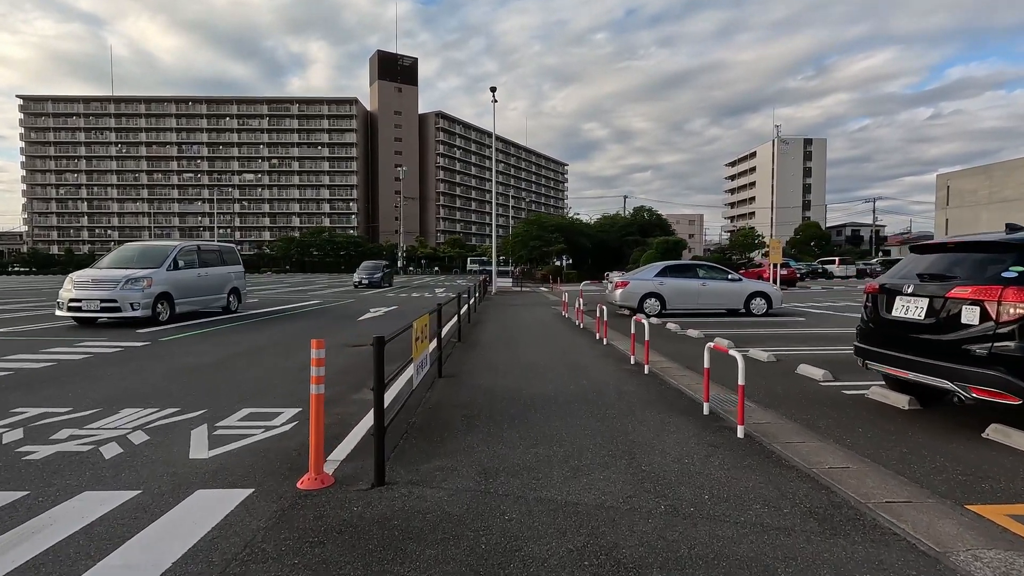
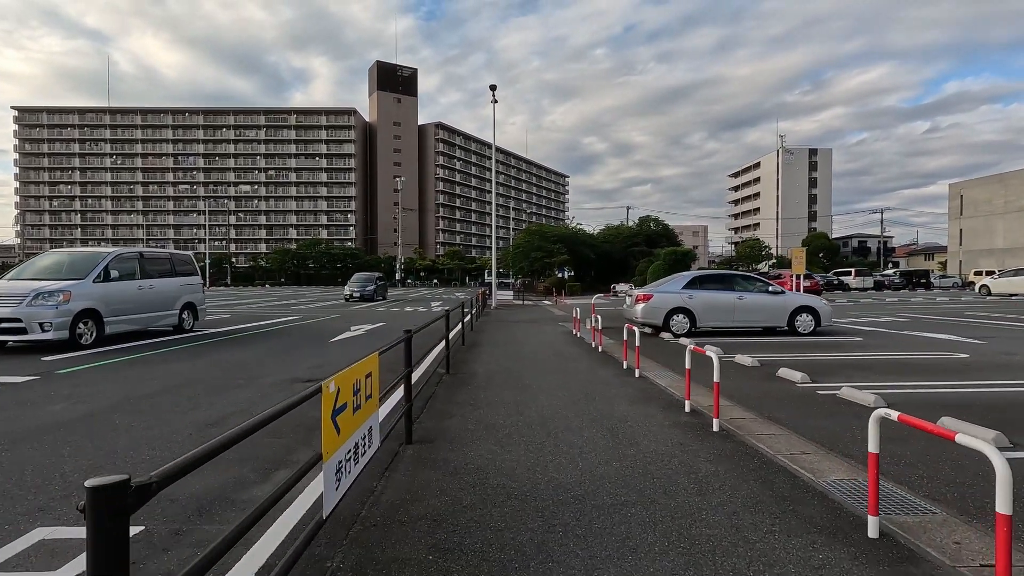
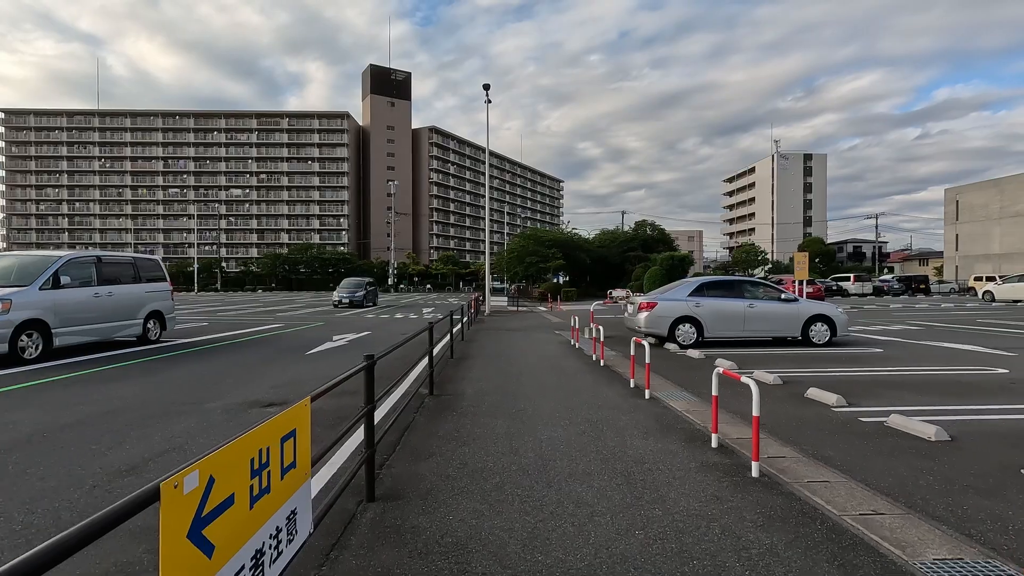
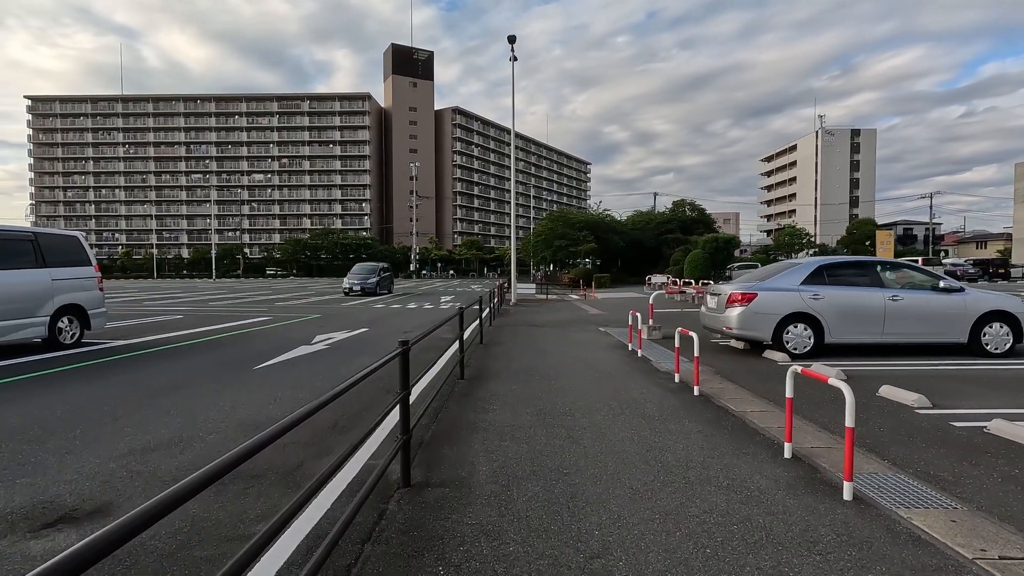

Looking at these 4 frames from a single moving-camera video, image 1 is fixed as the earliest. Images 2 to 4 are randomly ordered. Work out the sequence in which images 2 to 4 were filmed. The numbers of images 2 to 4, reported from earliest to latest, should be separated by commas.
2, 3, 4
